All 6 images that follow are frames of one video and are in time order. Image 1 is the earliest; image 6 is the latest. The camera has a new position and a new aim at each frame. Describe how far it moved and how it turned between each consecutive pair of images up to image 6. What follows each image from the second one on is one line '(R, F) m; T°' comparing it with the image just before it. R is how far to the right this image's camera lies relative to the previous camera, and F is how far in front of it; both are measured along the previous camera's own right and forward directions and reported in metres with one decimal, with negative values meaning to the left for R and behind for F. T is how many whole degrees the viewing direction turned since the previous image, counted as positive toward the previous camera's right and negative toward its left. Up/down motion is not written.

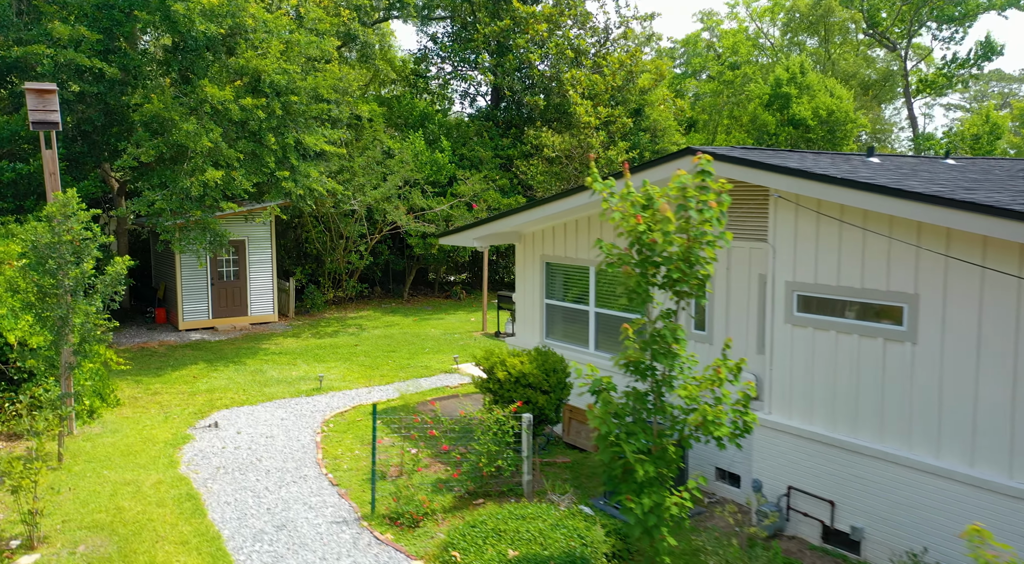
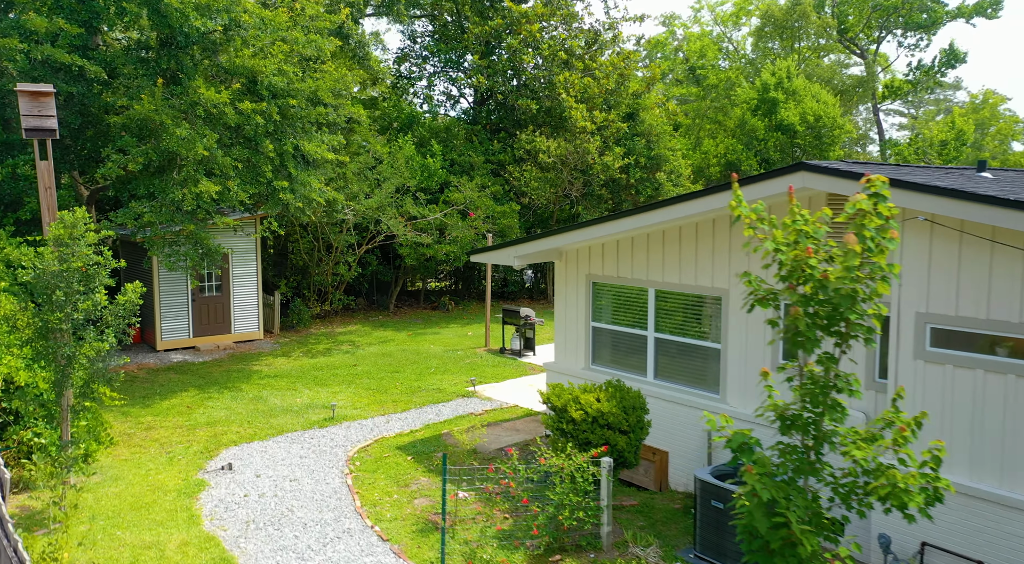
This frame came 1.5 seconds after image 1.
(-1.1, +0.8) m; +3°
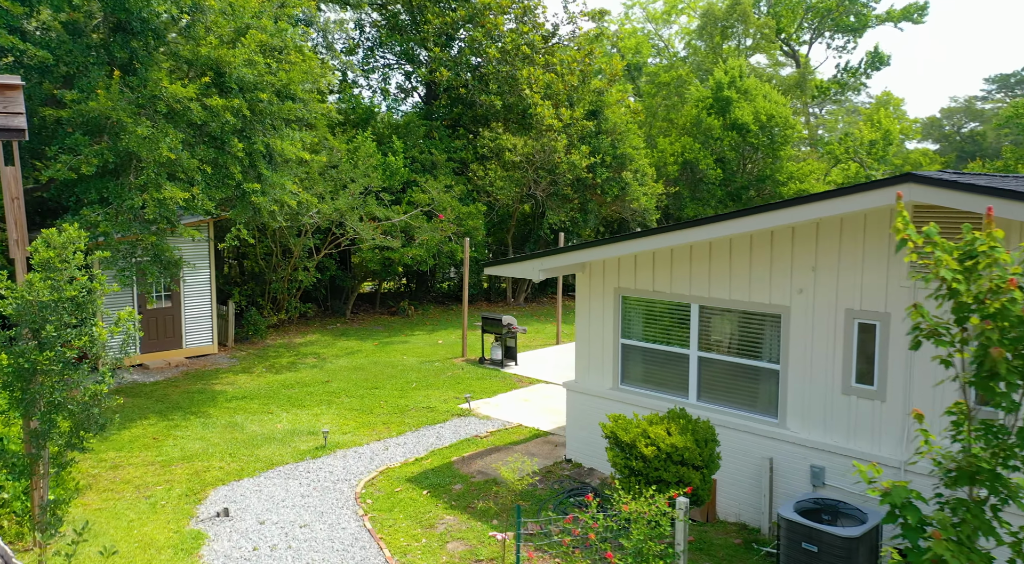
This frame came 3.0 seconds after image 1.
(-1.2, +0.8) m; +6°
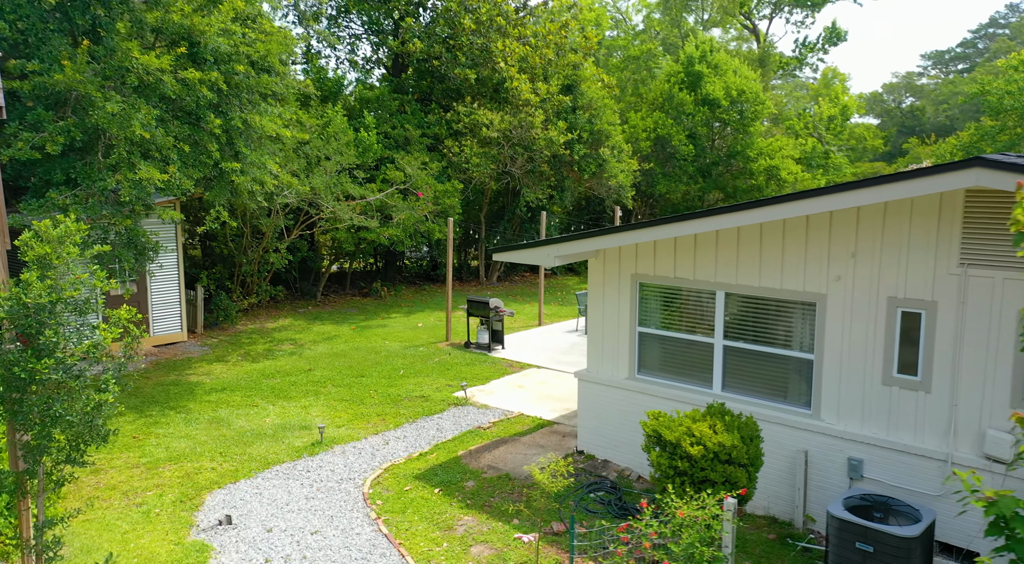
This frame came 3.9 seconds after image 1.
(-0.7, +0.4) m; +4°
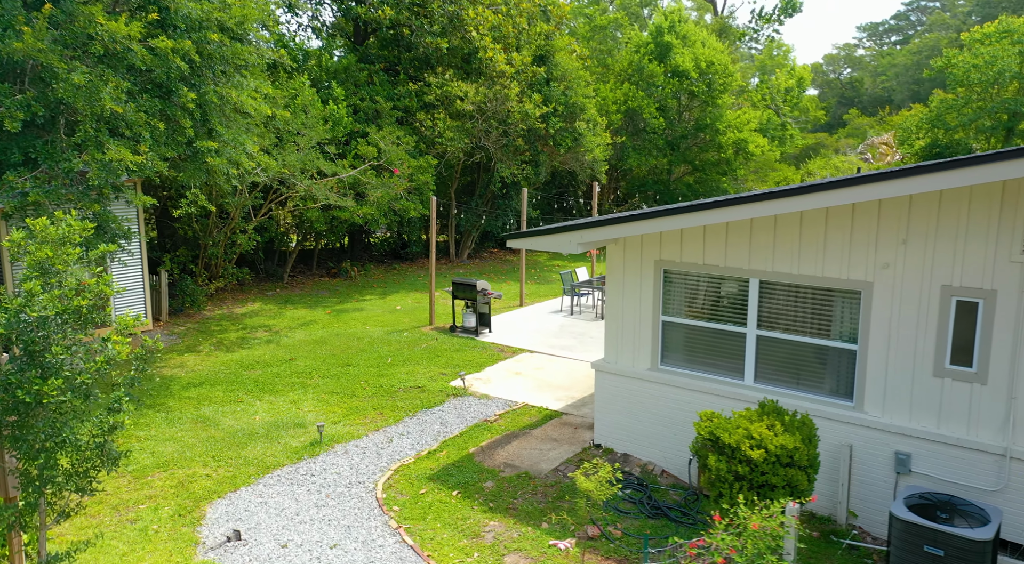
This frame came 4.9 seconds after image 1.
(-0.7, +0.5) m; +4°
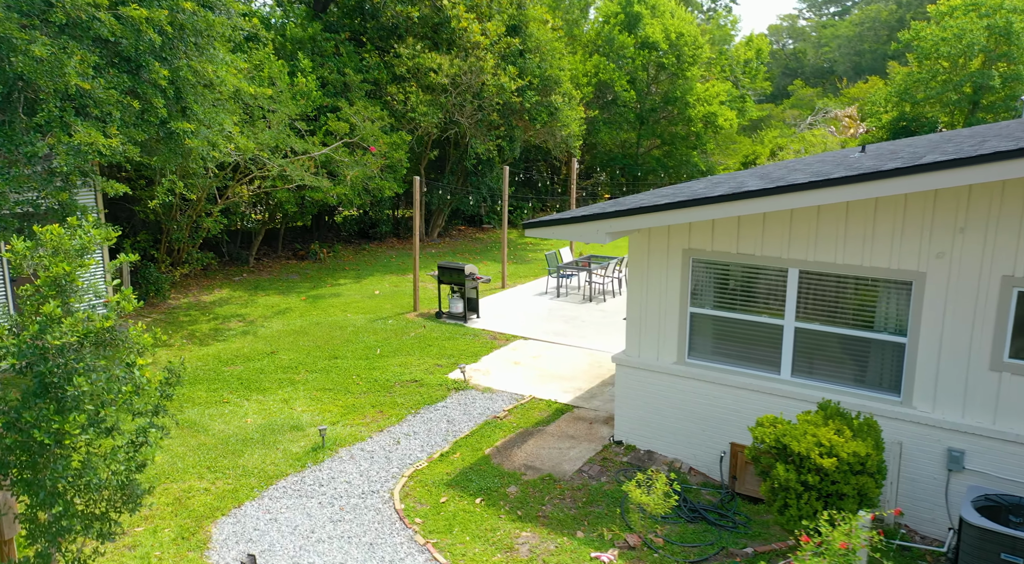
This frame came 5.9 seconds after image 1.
(-0.7, +0.5) m; +4°
